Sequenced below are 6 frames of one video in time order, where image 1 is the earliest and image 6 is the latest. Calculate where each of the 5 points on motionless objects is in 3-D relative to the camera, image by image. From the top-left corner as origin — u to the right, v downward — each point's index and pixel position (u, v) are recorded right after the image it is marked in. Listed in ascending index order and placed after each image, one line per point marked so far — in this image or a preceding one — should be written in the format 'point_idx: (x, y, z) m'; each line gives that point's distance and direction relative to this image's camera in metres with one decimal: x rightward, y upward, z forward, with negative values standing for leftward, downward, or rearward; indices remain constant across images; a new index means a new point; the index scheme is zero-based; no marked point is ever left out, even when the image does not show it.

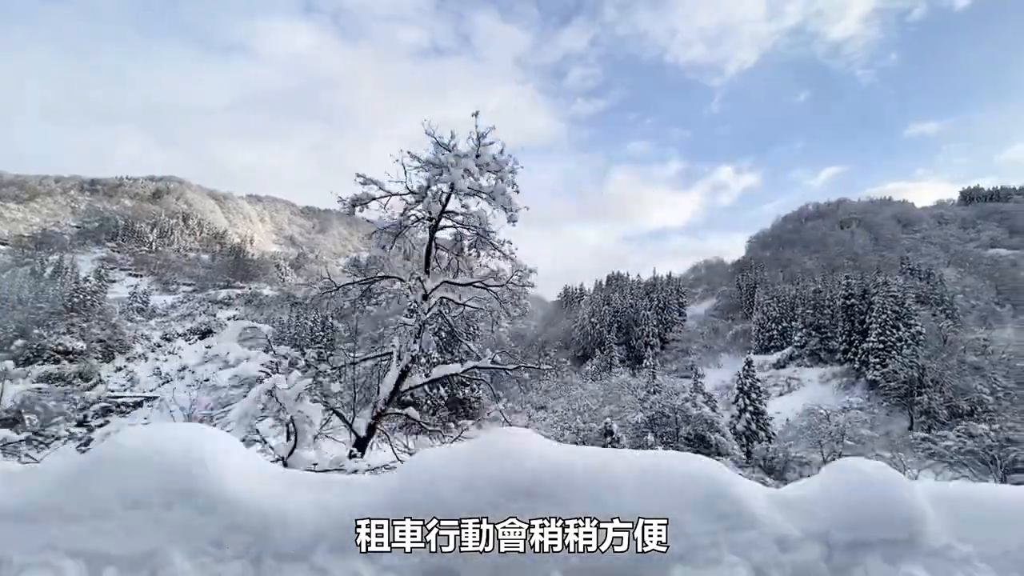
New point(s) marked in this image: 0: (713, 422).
0: (+6.0, -4.4, +16.3) m
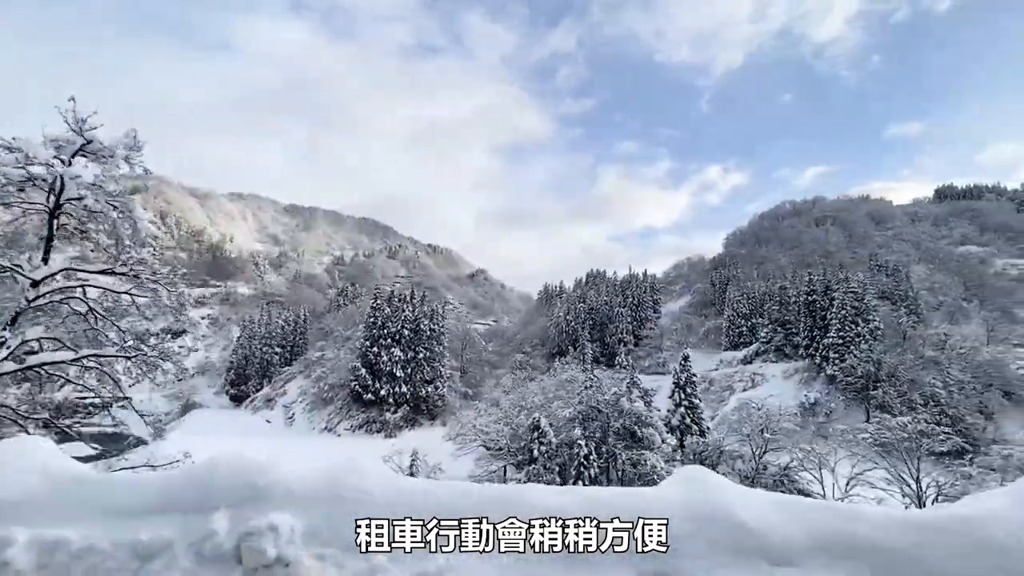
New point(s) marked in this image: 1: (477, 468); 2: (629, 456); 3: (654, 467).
0: (+3.9, -4.3, +16.4) m
1: (-1.3, -6.4, +17.4) m
2: (+3.4, -5.1, +15.0) m
3: (+3.9, -5.1, +14.2) m
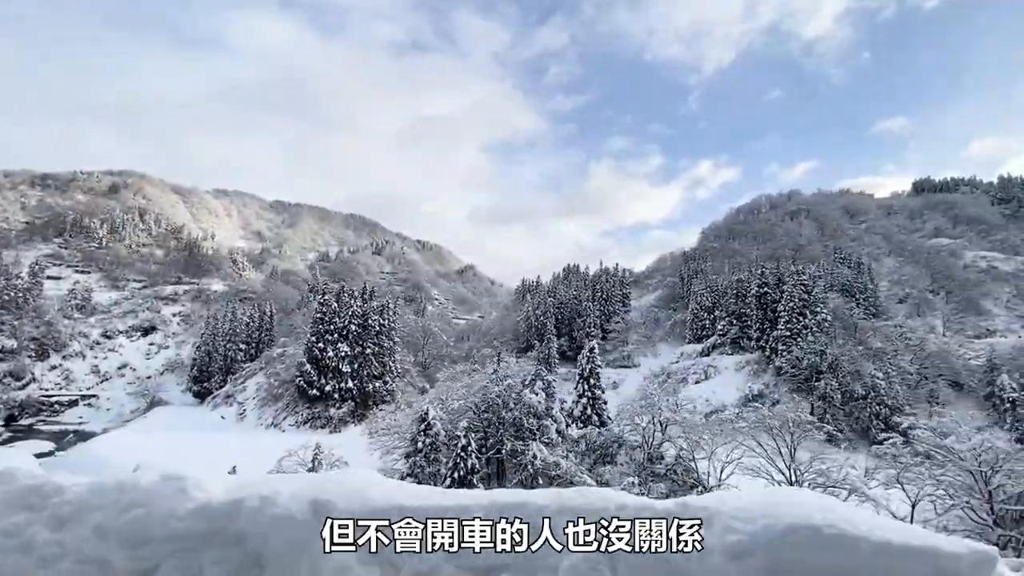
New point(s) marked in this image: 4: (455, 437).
0: (+0.6, -4.0, +16.5) m
1: (-4.6, -6.1, +17.5) m
2: (0.0, -4.8, +15.1) m
3: (+0.6, -4.9, +14.3) m
4: (-1.7, -4.3, +14.5) m
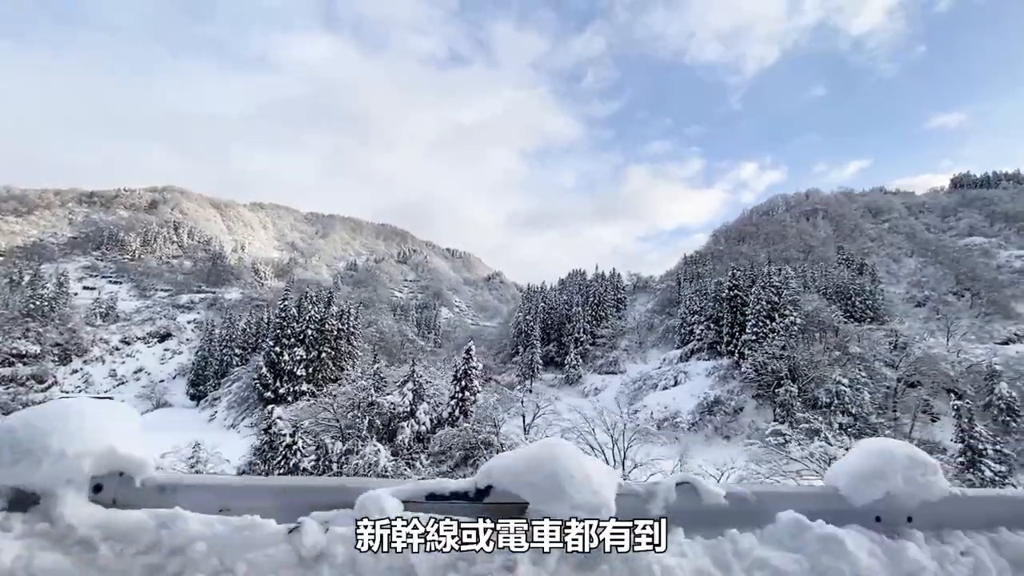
0: (-3.9, -4.1, +16.4) m
1: (-9.0, -6.2, +17.8) m
2: (-4.6, -4.8, +15.1) m
3: (-4.0, -4.9, +14.3) m
4: (-6.3, -4.4, +14.6) m
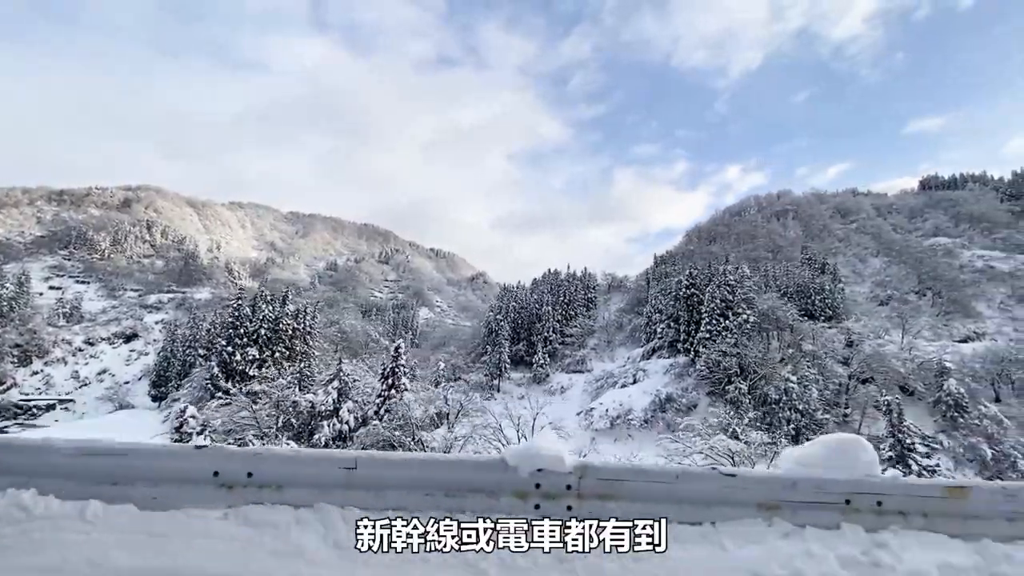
0: (-6.4, -4.0, +16.3) m
1: (-11.5, -6.1, +17.5) m
2: (-7.0, -4.7, +14.9) m
3: (-6.5, -4.8, +14.1) m
4: (-8.8, -4.3, +14.4) m
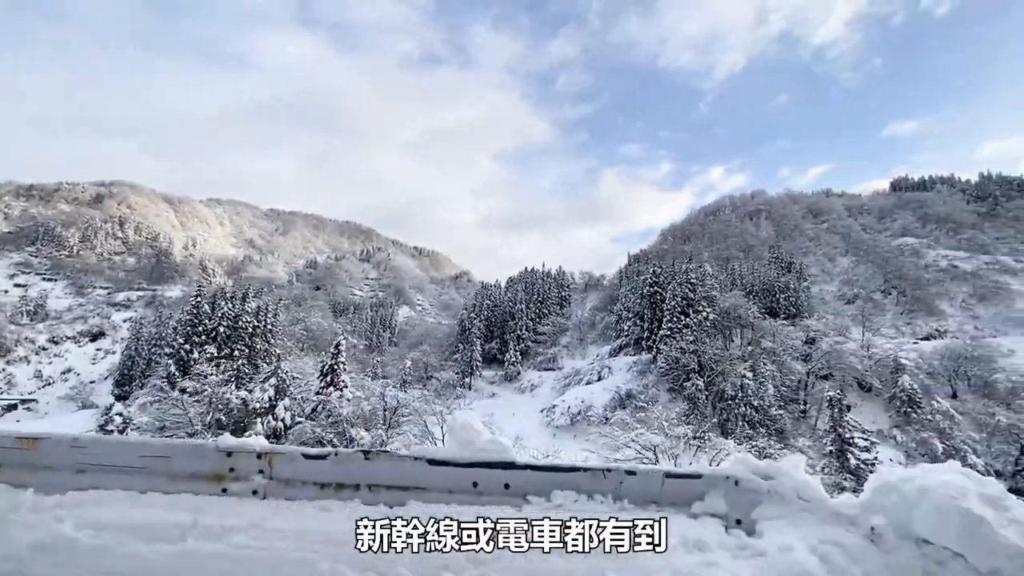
0: (-8.4, -3.8, +16.1) m
1: (-13.6, -6.0, +17.2) m
2: (-9.0, -4.6, +14.7) m
3: (-8.4, -4.7, +13.9) m
4: (-10.7, -4.1, +14.1) m
